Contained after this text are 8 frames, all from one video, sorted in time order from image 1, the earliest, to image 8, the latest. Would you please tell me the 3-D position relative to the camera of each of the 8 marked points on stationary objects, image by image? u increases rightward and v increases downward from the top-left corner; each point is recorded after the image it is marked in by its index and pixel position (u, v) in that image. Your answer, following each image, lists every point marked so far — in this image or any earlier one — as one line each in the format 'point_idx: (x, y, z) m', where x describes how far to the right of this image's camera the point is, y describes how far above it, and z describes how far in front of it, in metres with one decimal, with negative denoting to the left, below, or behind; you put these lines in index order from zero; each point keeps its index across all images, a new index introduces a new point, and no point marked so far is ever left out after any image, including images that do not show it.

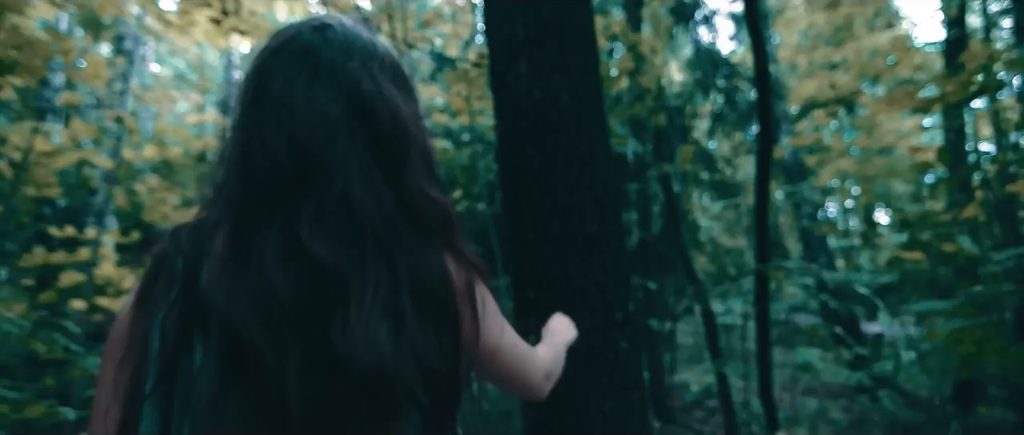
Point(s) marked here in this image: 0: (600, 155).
0: (+0.3, +0.2, +3.0) m
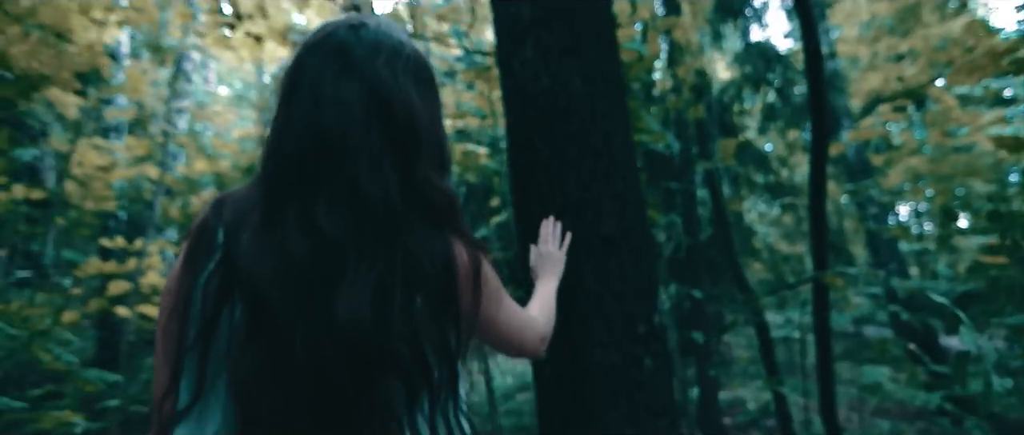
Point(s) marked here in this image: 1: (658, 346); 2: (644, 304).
0: (+0.4, +0.3, +2.6) m
1: (+0.5, -0.4, +2.7) m
2: (+0.4, -0.3, +2.7) m
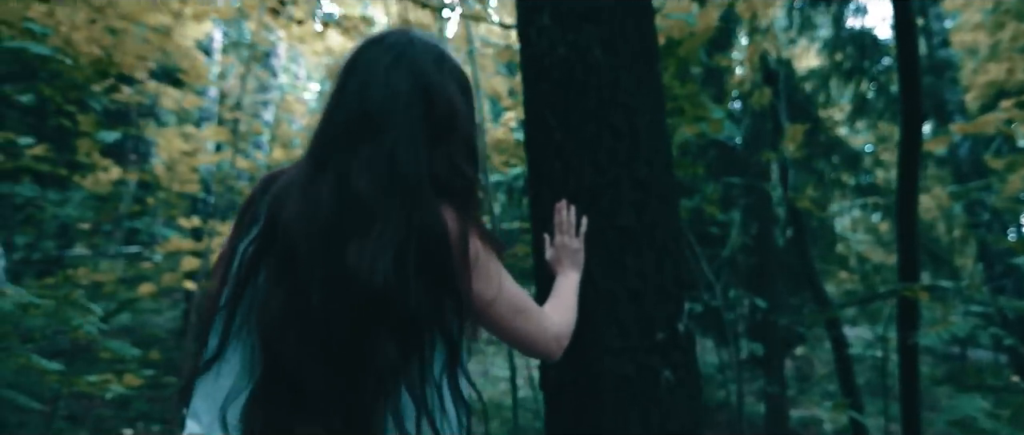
0: (+0.4, +0.3, +2.3) m
1: (+0.5, -0.4, +2.4) m
2: (+0.5, -0.3, +2.3) m
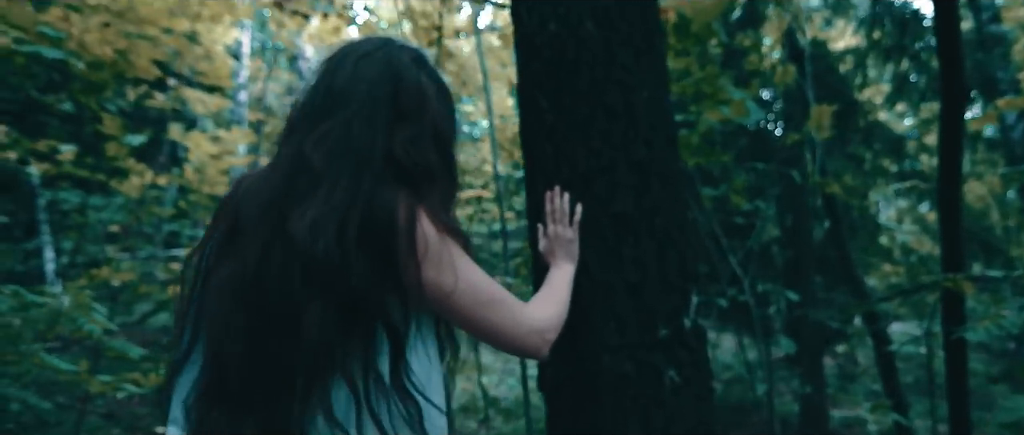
0: (+0.4, +0.3, +2.2) m
1: (+0.5, -0.4, +2.2) m
2: (+0.4, -0.2, +2.2) m
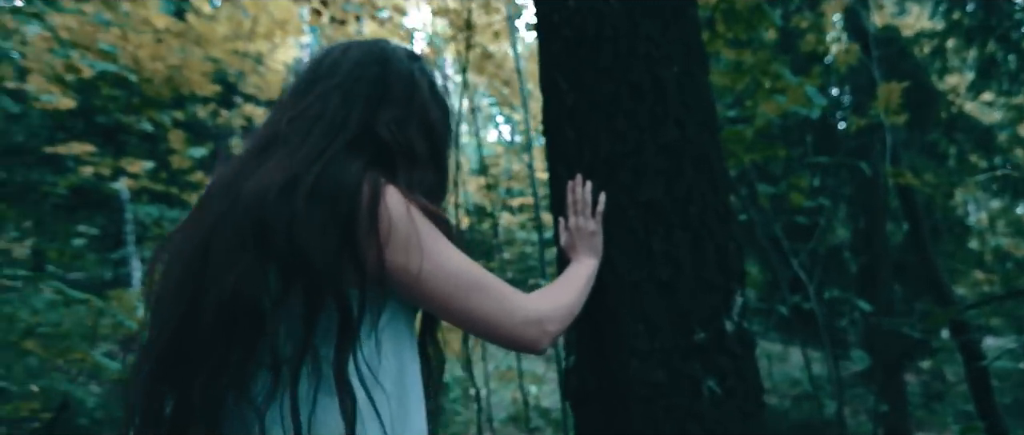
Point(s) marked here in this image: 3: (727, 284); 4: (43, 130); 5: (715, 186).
0: (+0.4, +0.3, +1.9) m
1: (+0.5, -0.4, +2.0) m
2: (+0.5, -0.2, +1.9) m
3: (+0.5, -0.2, +2.0) m
4: (-2.8, +0.5, +4.7) m
5: (+0.5, +0.1, +2.0) m
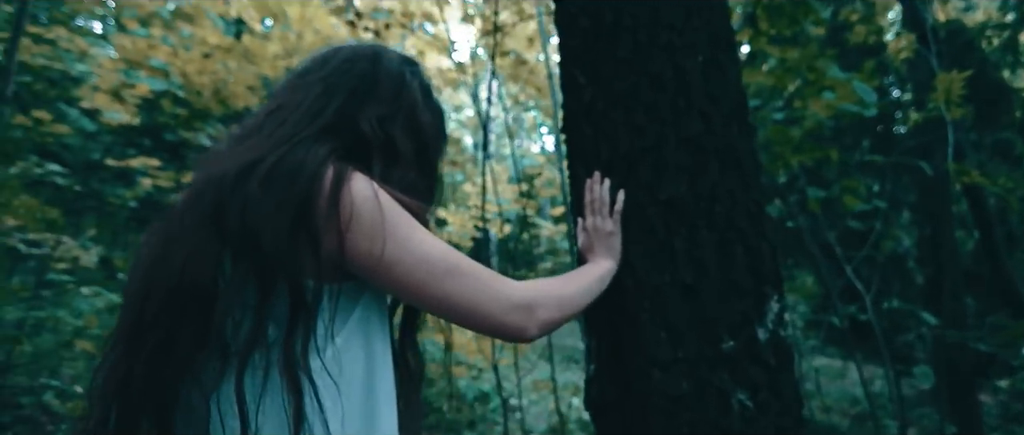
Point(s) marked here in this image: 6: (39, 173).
0: (+0.4, +0.3, +1.8) m
1: (+0.6, -0.4, +1.8) m
2: (+0.5, -0.2, +1.8) m
3: (+0.6, -0.2, +1.8) m
4: (-2.5, +0.4, +4.8) m
5: (+0.6, +0.1, +1.9) m
6: (-2.5, +0.2, +4.1) m
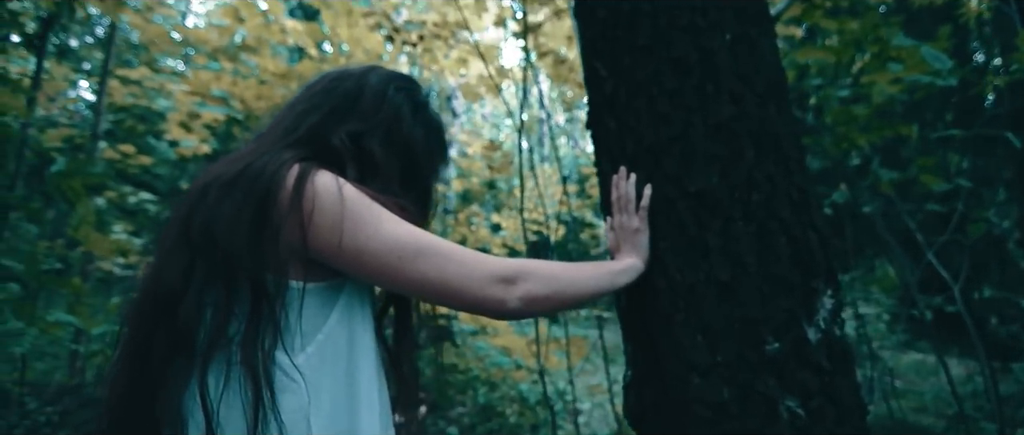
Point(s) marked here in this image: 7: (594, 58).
0: (+0.5, +0.4, +1.7) m
1: (+0.6, -0.3, +1.7) m
2: (+0.6, -0.2, +1.7) m
3: (+0.6, -0.1, +1.7) m
4: (-2.0, +0.3, +5.1) m
5: (+0.6, +0.1, +1.7) m
6: (-2.1, +0.1, +4.4) m
7: (+0.2, +0.4, +1.8) m
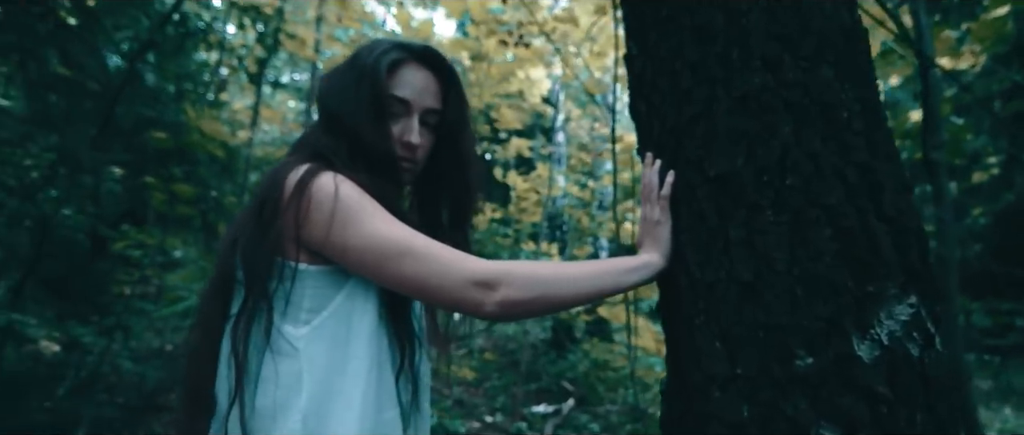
0: (+0.5, +0.4, +1.5) m
1: (+0.6, -0.3, +1.4) m
2: (+0.5, -0.2, +1.4) m
3: (+0.6, -0.1, +1.4) m
4: (-0.1, +0.3, +5.6) m
5: (+0.6, +0.1, +1.4) m
6: (-0.6, +0.1, +5.1) m
7: (+0.3, +0.4, +1.7) m
